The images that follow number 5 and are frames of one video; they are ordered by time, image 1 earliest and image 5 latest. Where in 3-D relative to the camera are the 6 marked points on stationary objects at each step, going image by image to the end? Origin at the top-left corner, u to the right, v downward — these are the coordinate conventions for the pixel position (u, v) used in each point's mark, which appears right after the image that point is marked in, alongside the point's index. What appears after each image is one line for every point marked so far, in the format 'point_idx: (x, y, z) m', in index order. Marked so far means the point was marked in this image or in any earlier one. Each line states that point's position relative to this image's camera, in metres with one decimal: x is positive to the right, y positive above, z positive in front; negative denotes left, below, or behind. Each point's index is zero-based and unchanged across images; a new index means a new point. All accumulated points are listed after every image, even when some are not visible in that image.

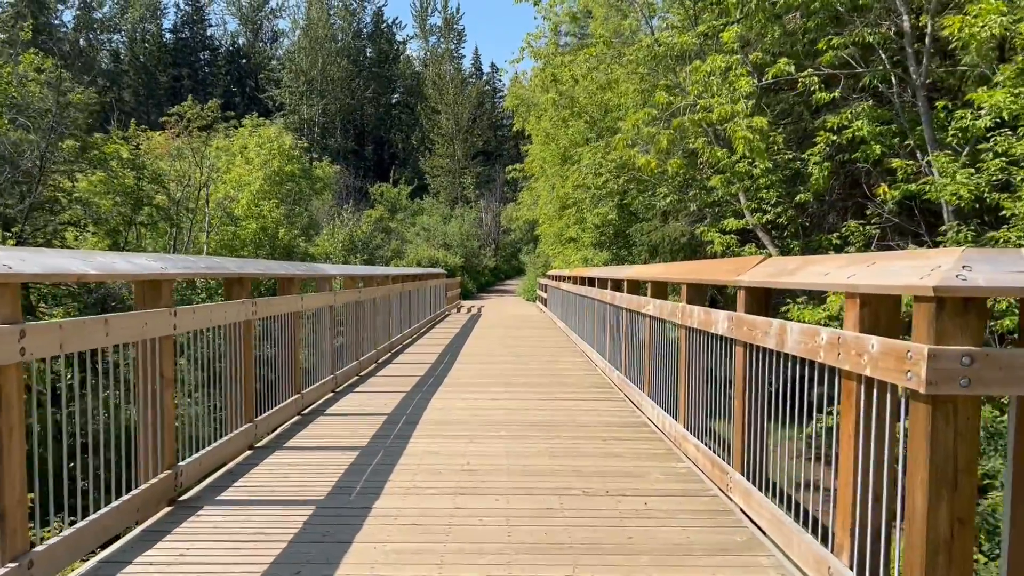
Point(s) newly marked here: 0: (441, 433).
0: (-0.4, -0.9, +5.2) m
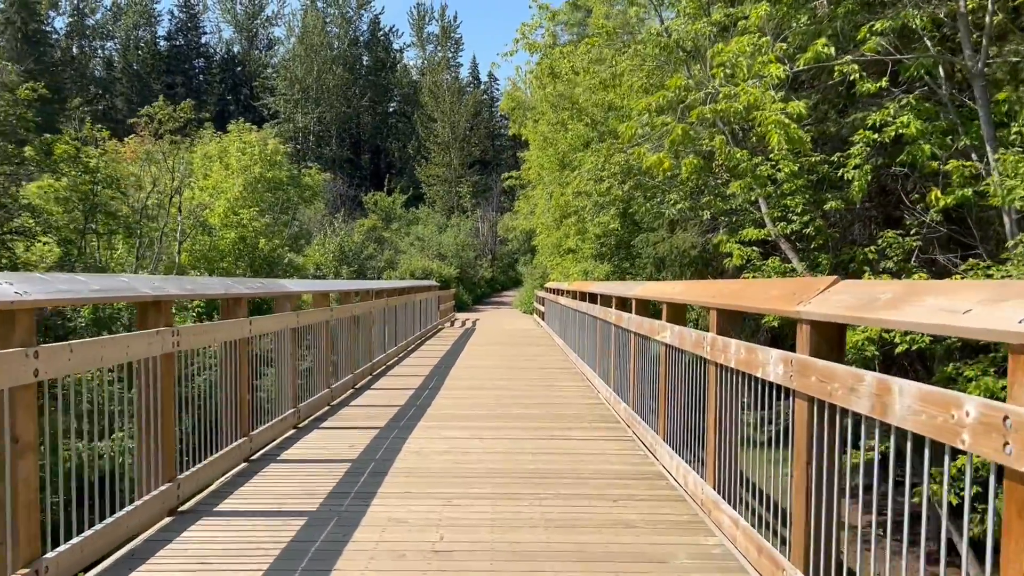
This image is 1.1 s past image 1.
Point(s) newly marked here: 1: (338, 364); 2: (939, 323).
0: (-0.5, -1.1, +4.3) m
1: (-1.7, -0.7, +7.7) m
2: (+1.0, -0.1, +1.8) m
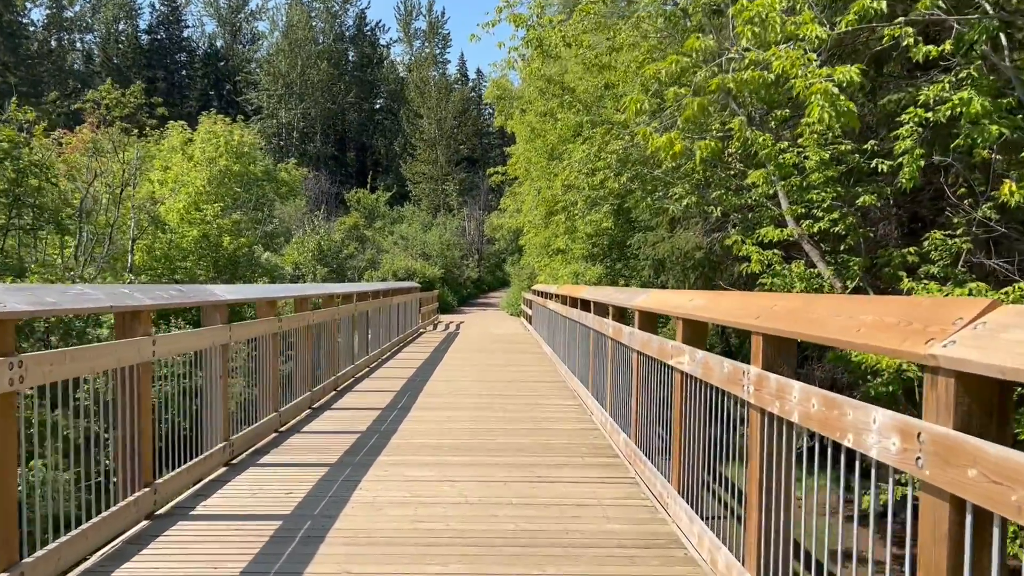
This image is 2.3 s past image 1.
0: (-0.6, -1.1, +3.2) m
1: (-1.8, -0.8, +6.7) m
2: (+0.9, -0.1, +0.8) m
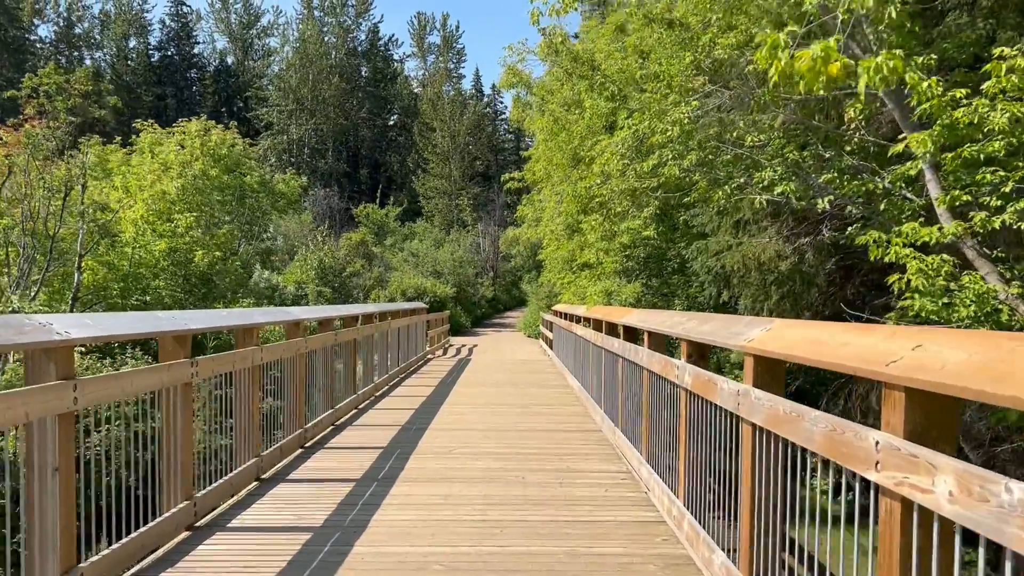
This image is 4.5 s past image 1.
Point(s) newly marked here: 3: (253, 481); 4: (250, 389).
0: (-0.5, -1.2, +1.3) m
1: (-1.7, -0.9, +4.7) m
2: (+0.9, -0.2, -1.1) m
3: (-1.6, -1.2, +5.1) m
4: (-1.7, -0.6, +5.1) m
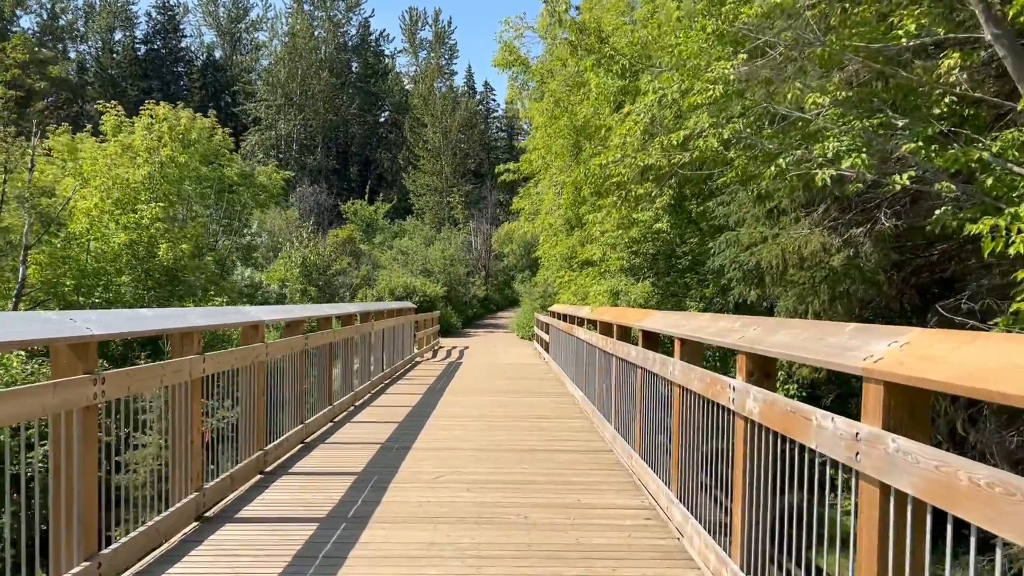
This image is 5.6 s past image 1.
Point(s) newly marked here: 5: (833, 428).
0: (-0.5, -1.2, +0.3) m
1: (-1.7, -0.9, +3.8) m
2: (+1.0, -0.1, -2.1) m
3: (-1.6, -1.2, +4.1) m
4: (-1.7, -0.6, +4.1) m
5: (+0.9, -0.4, +2.1) m
